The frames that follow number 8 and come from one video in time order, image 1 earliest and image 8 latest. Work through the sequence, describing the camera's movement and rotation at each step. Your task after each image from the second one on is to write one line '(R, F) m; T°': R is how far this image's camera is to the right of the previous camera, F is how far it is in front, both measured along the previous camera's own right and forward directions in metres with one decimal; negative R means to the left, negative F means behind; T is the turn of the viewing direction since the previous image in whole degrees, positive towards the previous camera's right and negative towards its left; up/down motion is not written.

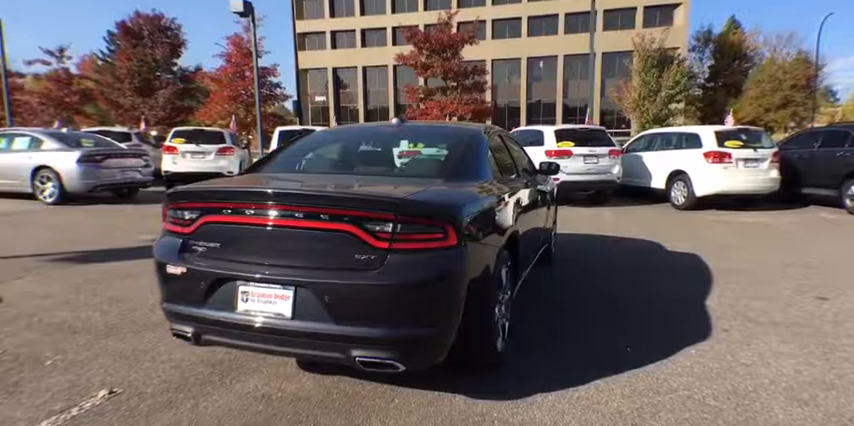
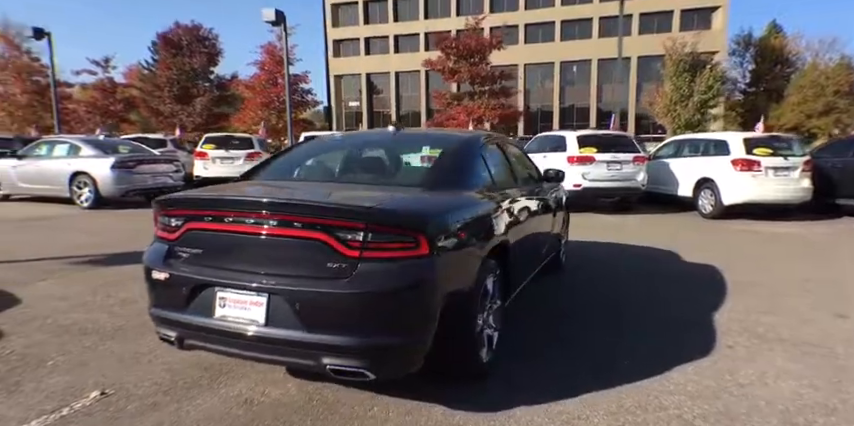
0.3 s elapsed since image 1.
(+0.3, 0.0) m; -4°
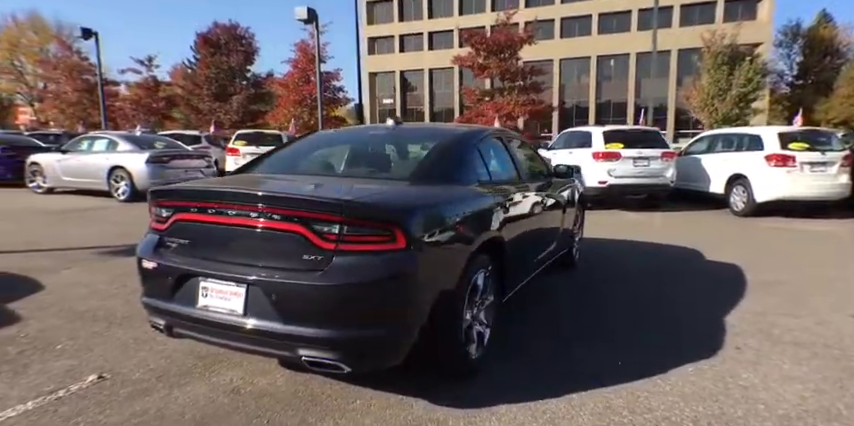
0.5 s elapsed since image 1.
(+0.3, 0.0) m; -4°
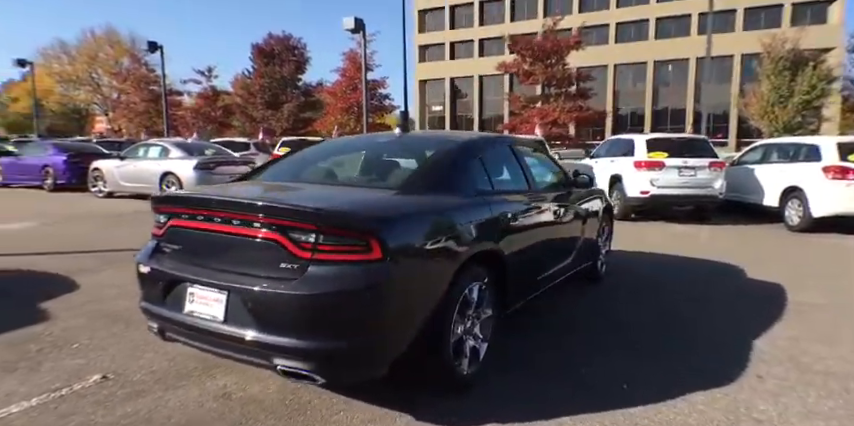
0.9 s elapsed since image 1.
(+0.3, +0.1) m; -6°
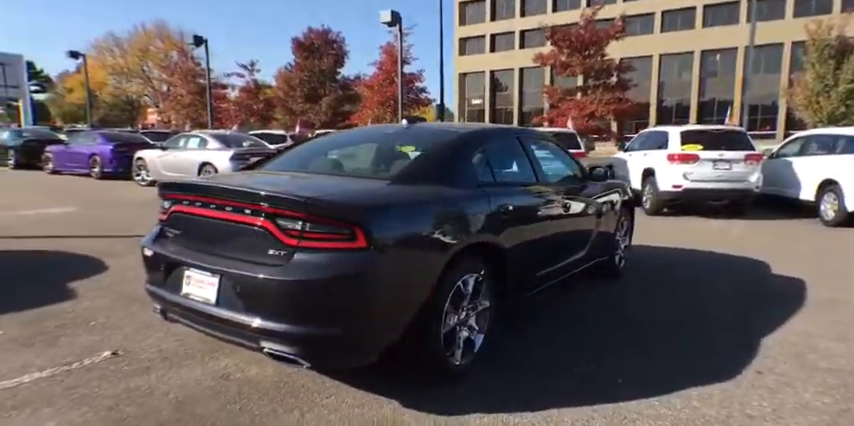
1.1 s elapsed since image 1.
(+0.3, 0.0) m; -4°
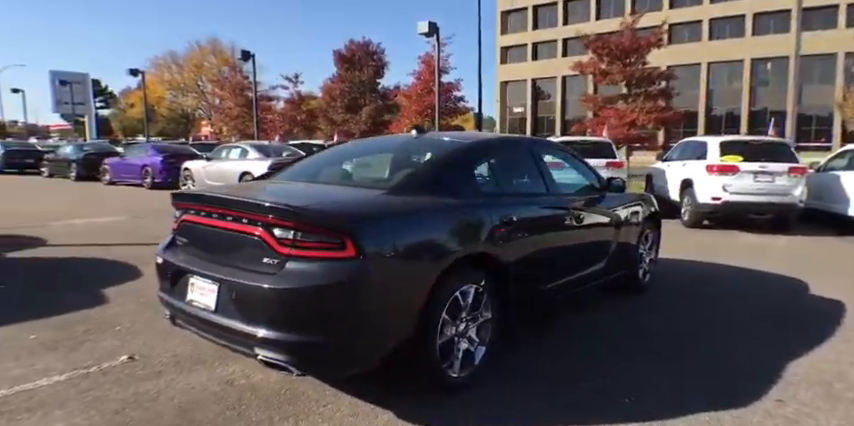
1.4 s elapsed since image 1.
(+0.3, 0.0) m; -5°
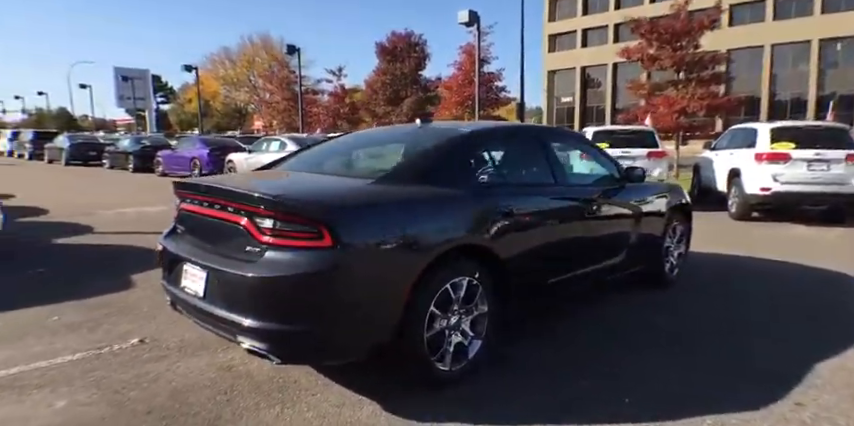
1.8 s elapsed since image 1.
(+0.3, +0.1) m; -5°
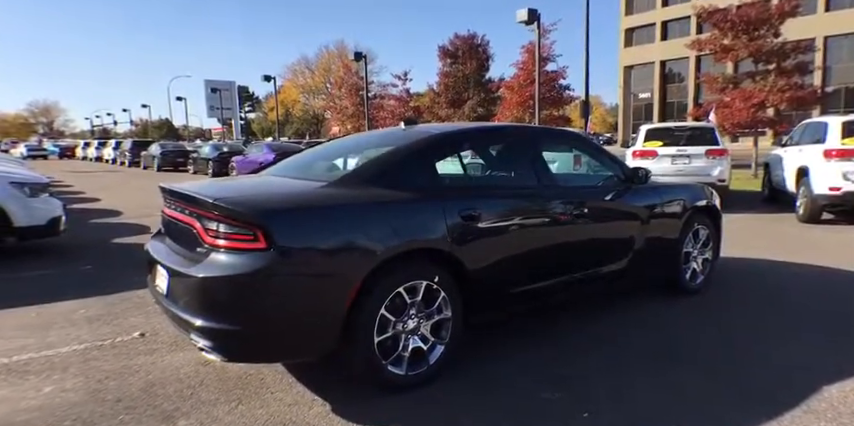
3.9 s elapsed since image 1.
(+0.7, +0.1) m; -9°
